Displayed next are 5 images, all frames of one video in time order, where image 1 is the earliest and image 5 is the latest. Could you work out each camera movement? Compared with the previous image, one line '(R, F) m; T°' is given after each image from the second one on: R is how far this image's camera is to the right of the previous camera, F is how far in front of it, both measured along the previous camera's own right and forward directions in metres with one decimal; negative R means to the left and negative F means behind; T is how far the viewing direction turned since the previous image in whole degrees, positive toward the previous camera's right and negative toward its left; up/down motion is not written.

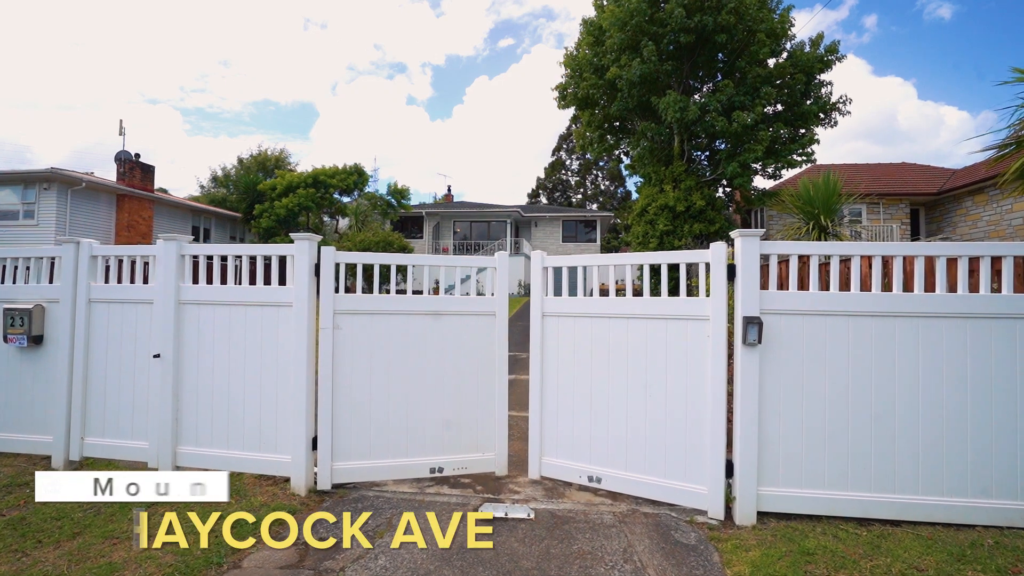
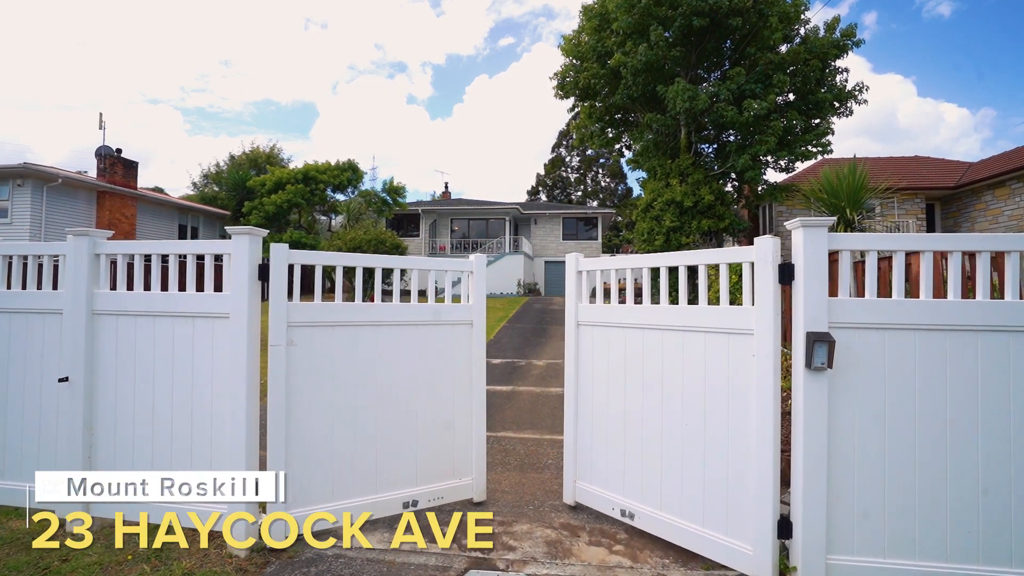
(0.0, +0.7) m; 0°
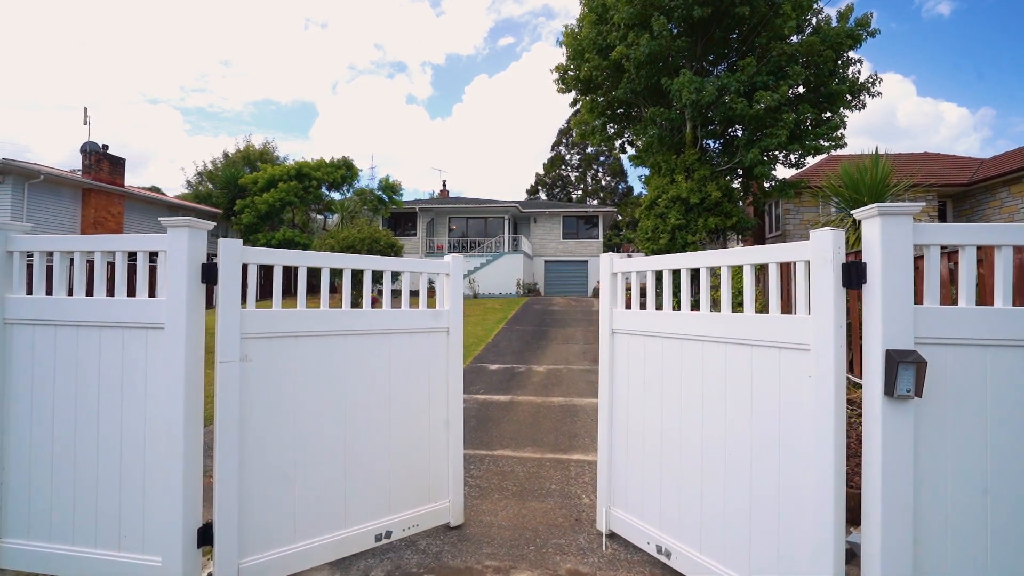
(0.0, +0.5) m; 0°
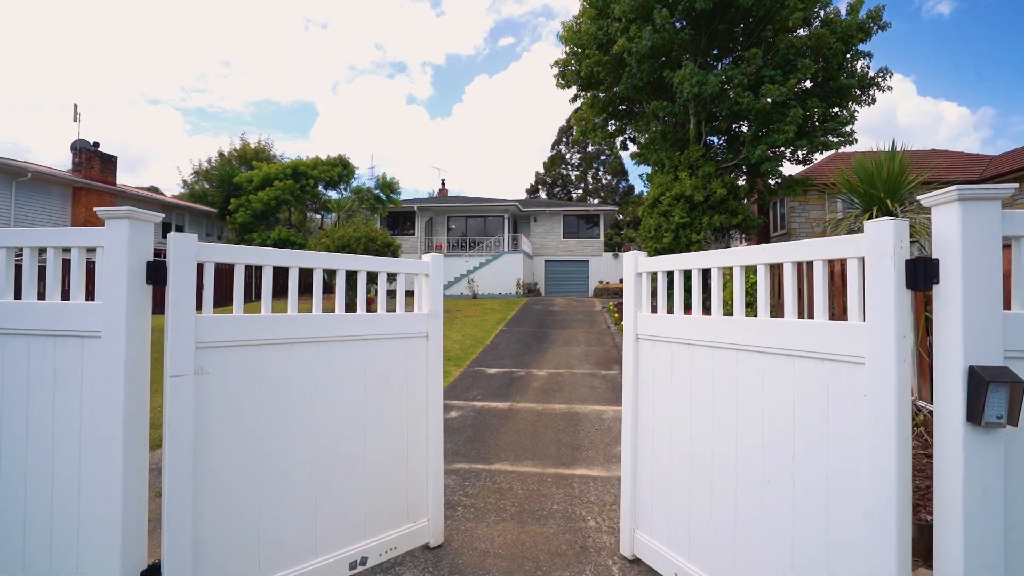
(0.0, +0.3) m; 0°
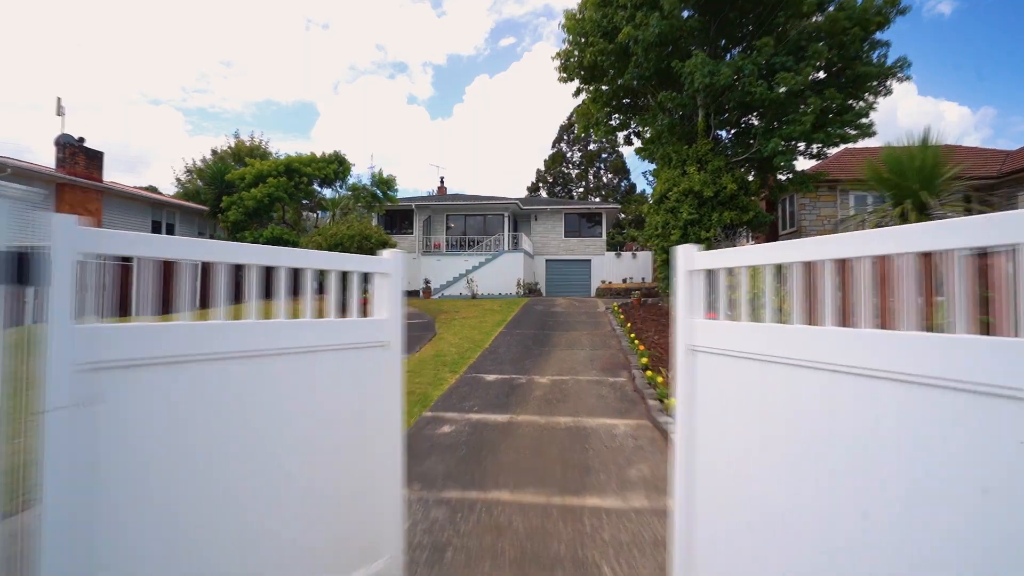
(0.0, +0.6) m; 0°
